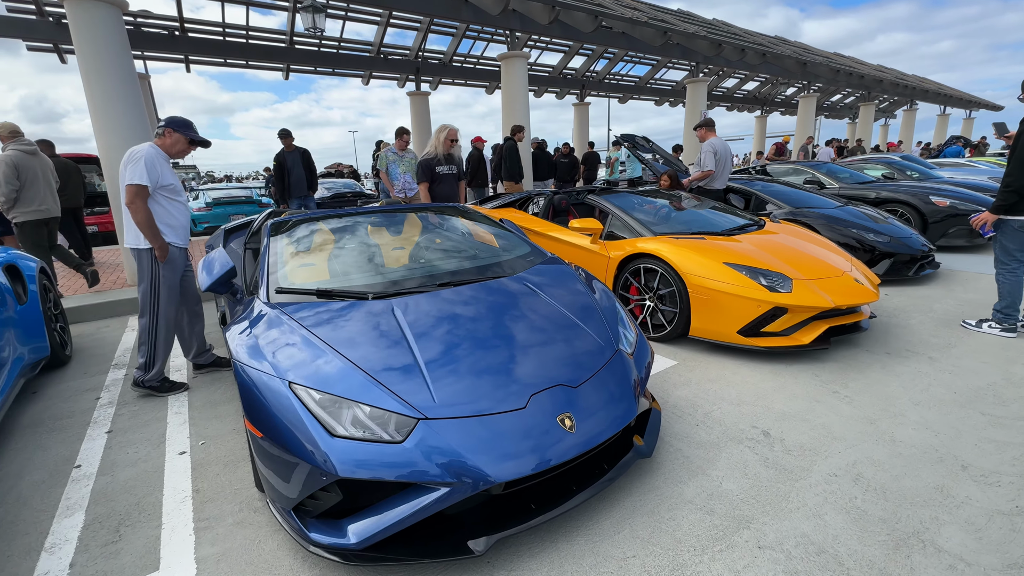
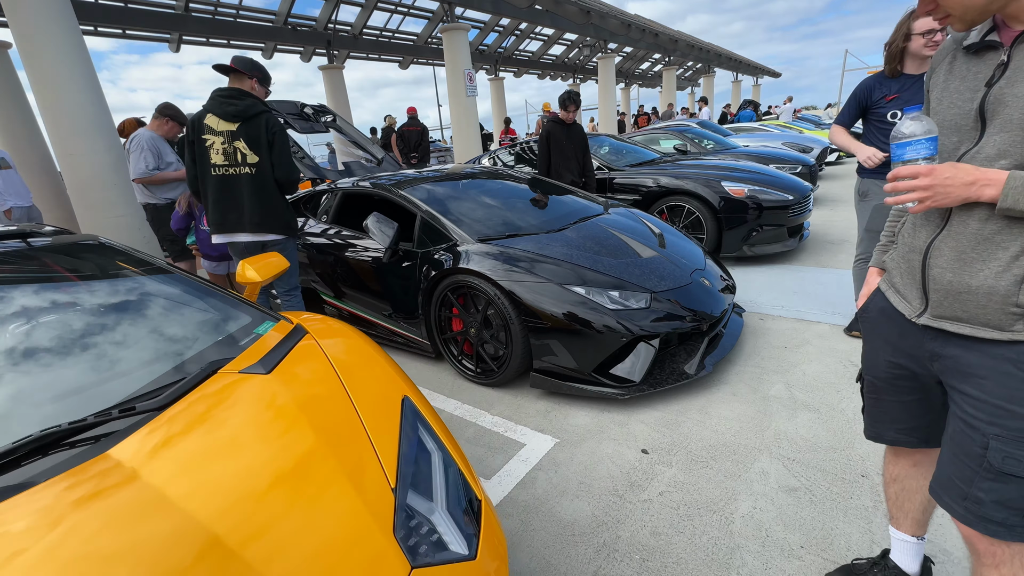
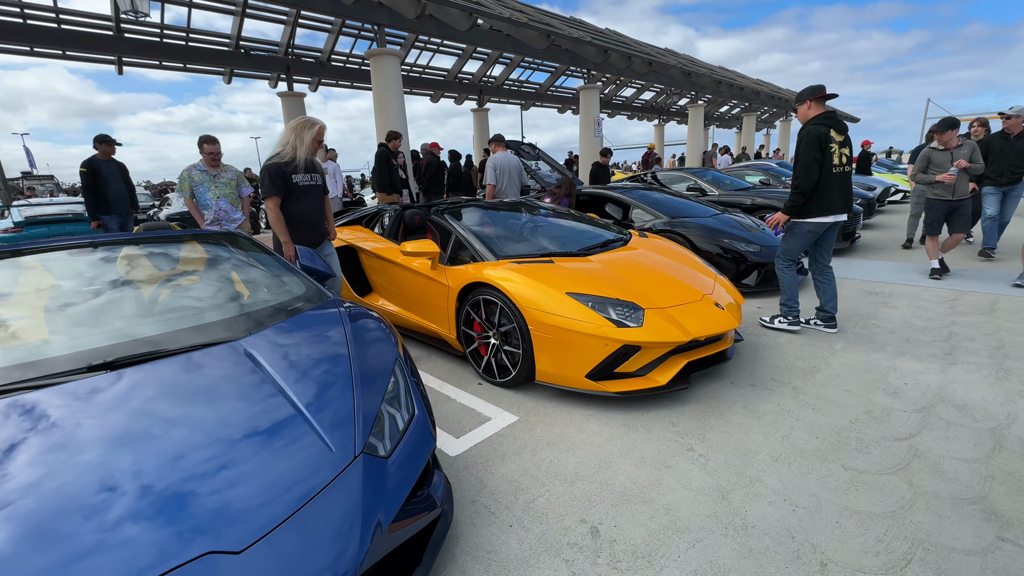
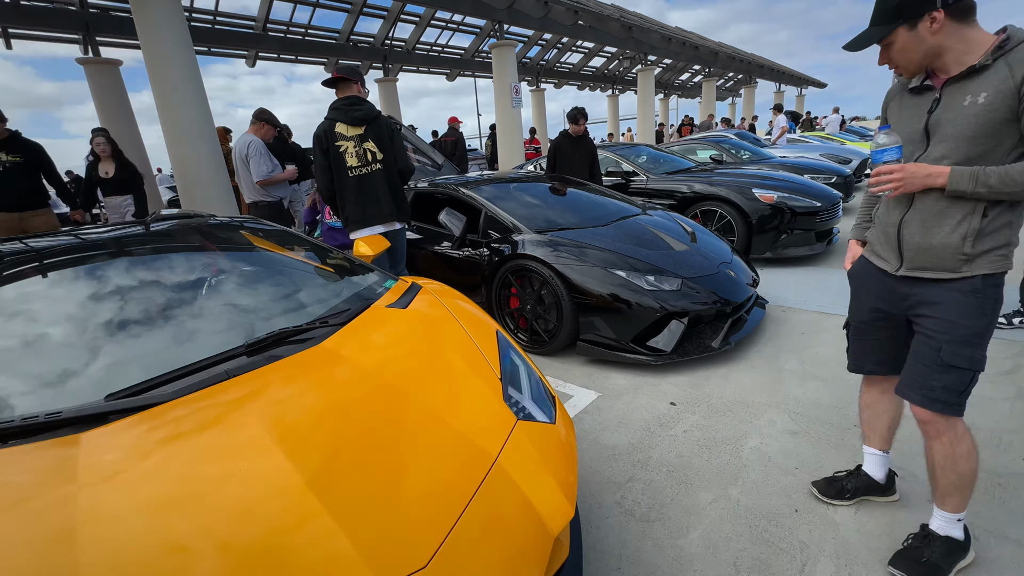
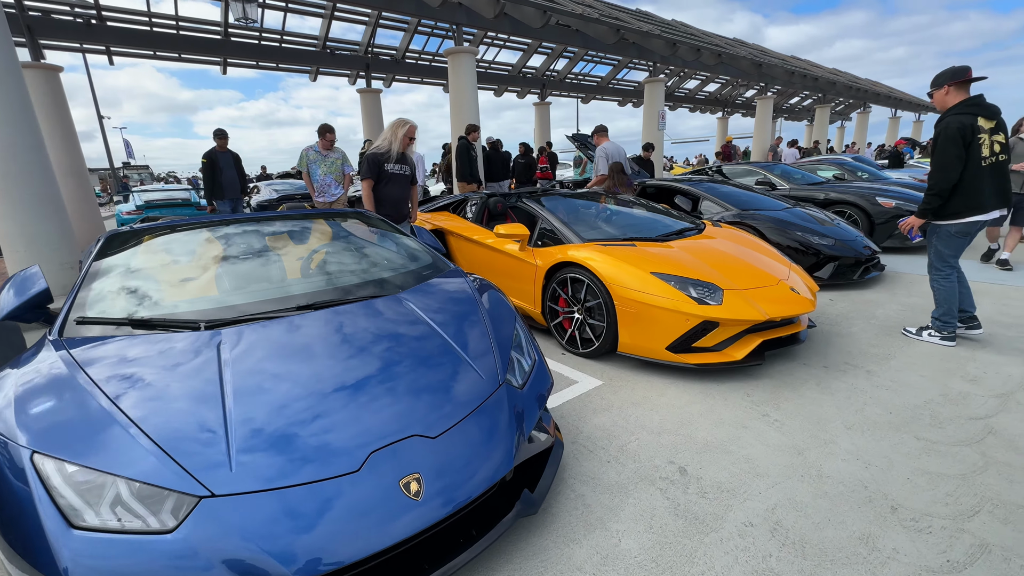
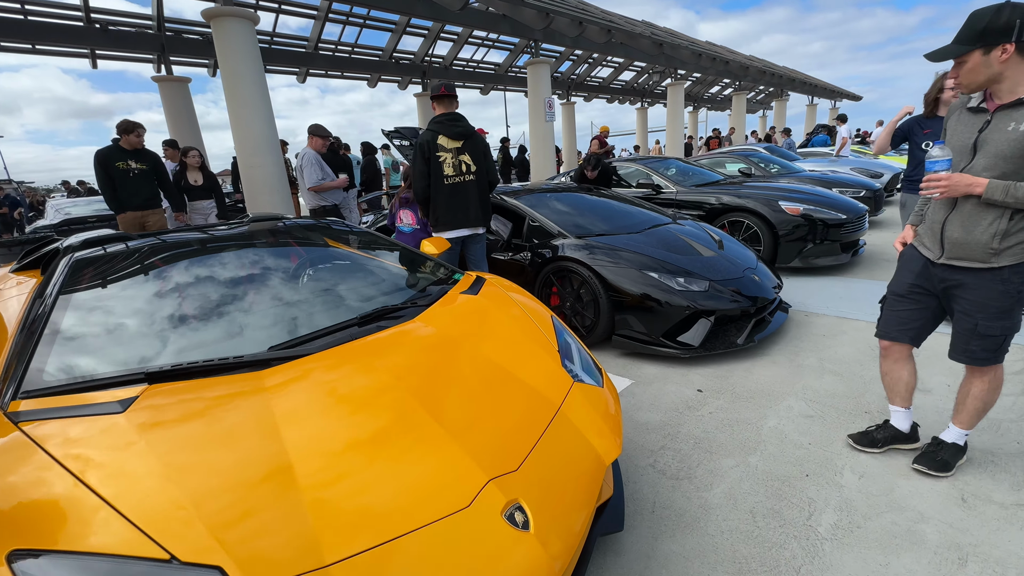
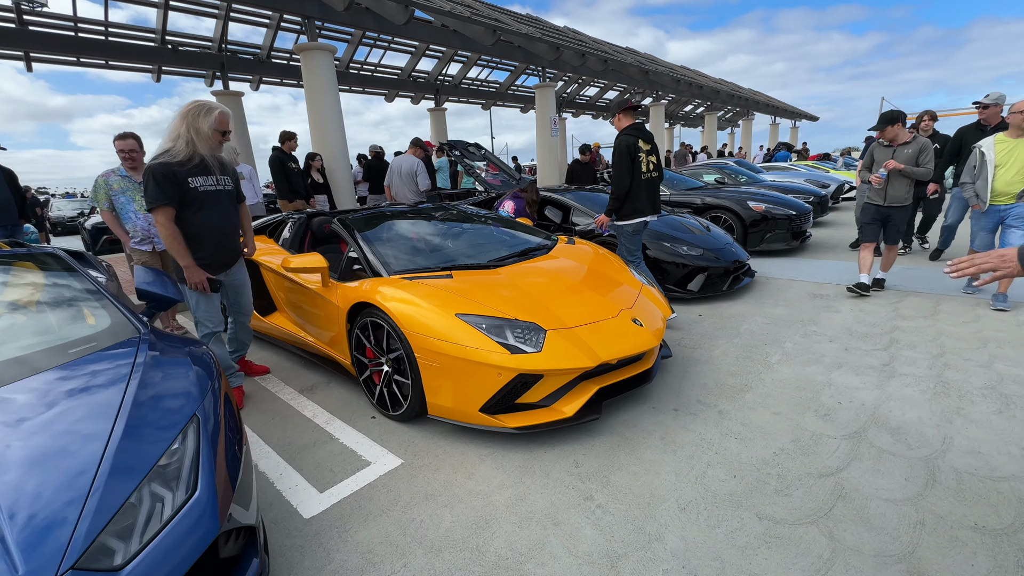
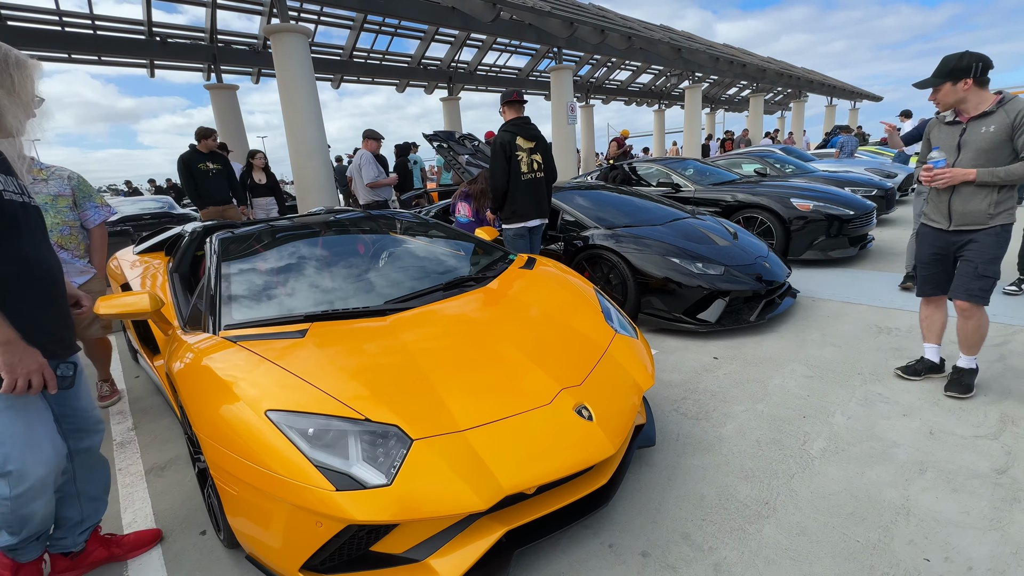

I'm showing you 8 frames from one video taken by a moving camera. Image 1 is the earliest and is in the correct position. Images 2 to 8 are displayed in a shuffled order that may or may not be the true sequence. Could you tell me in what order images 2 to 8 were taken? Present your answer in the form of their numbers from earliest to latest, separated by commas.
5, 3, 7, 8, 6, 4, 2
